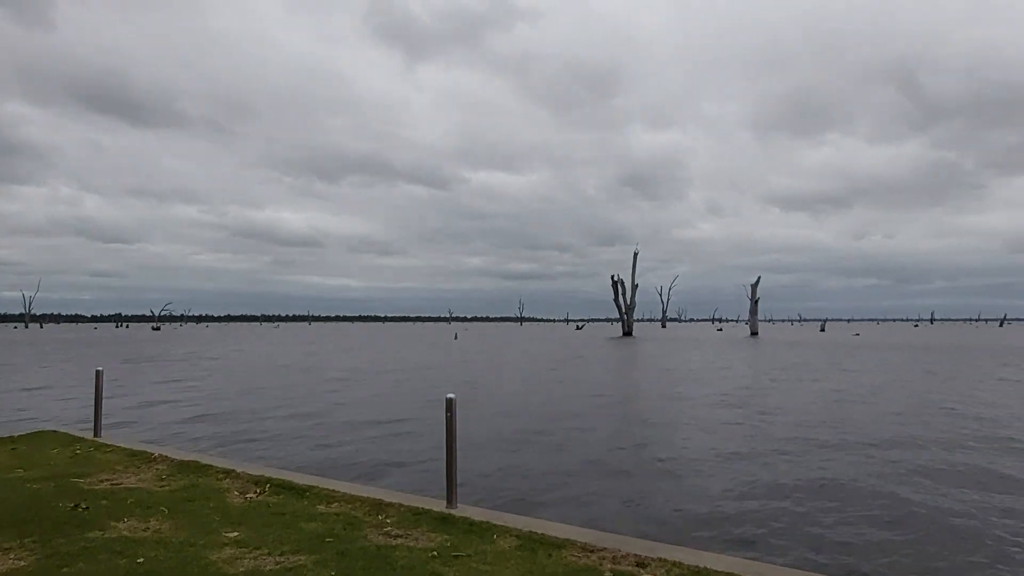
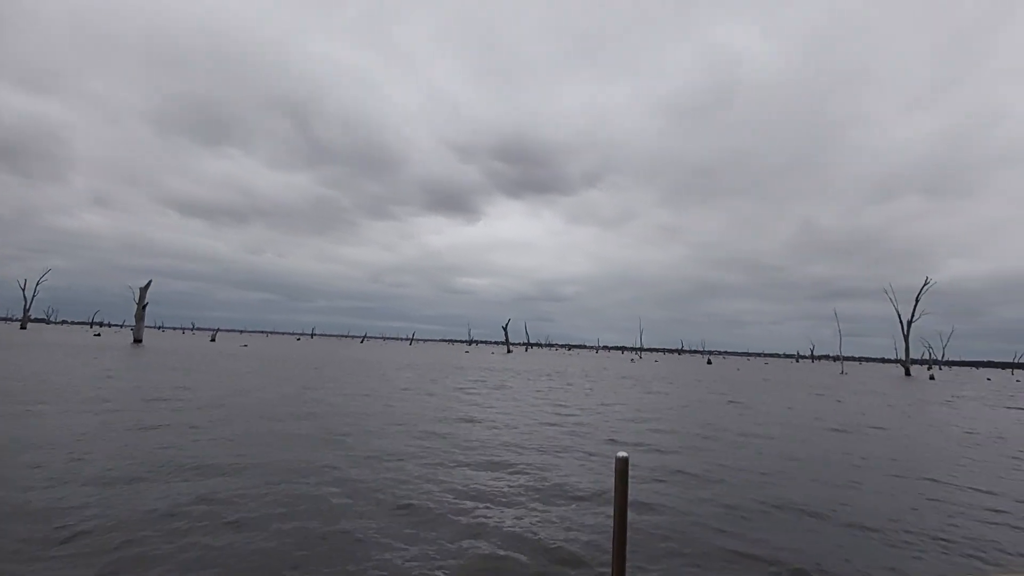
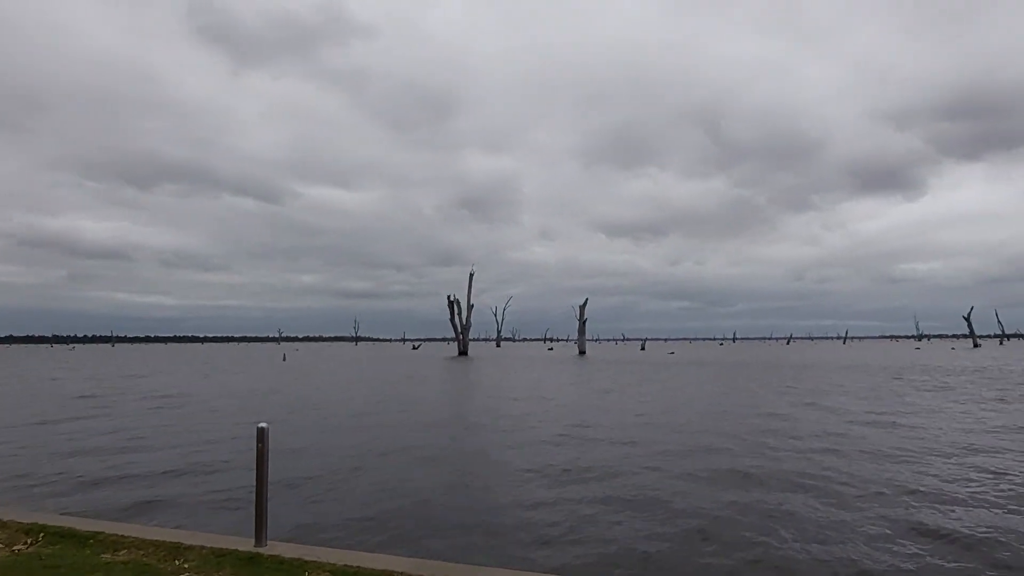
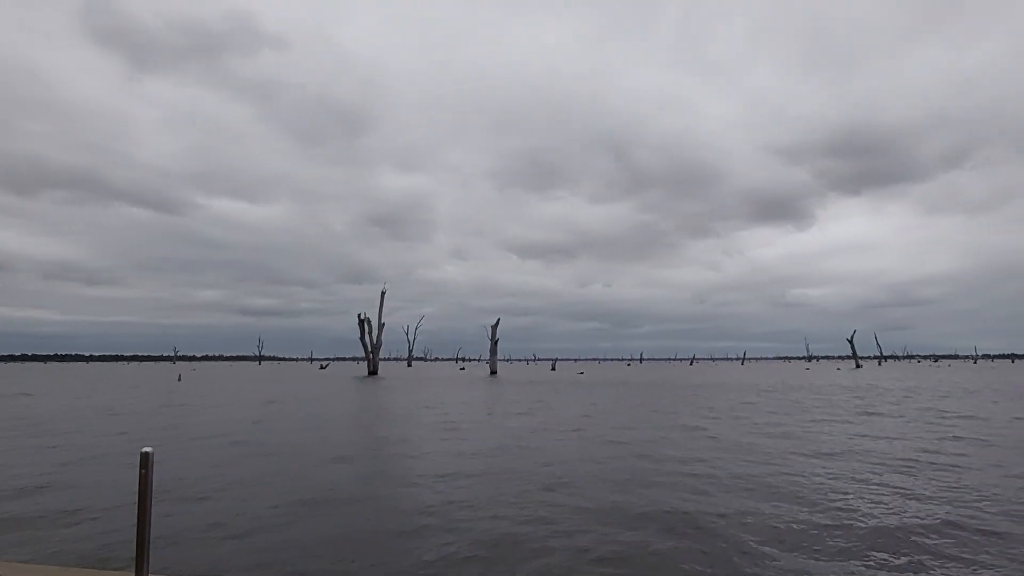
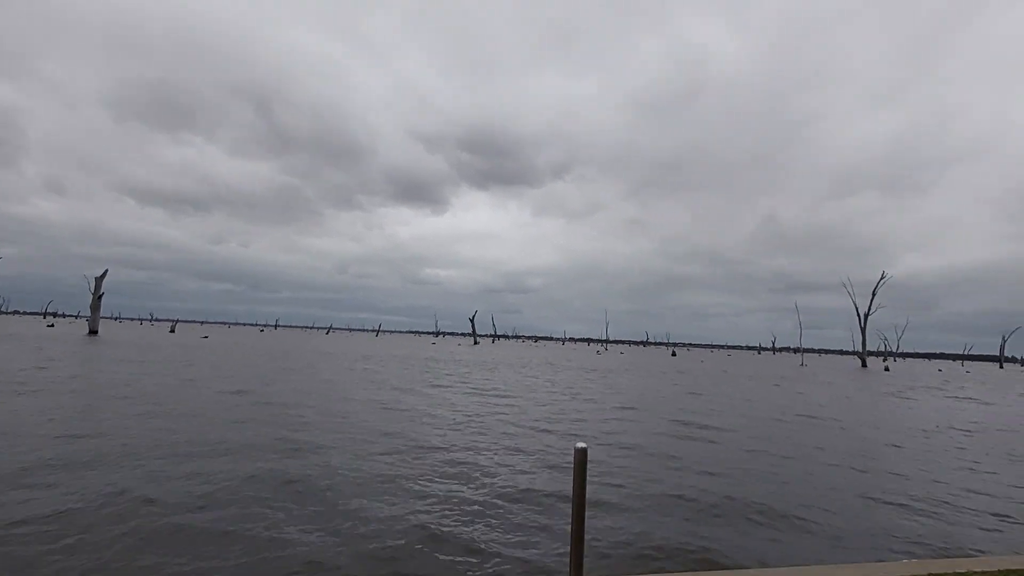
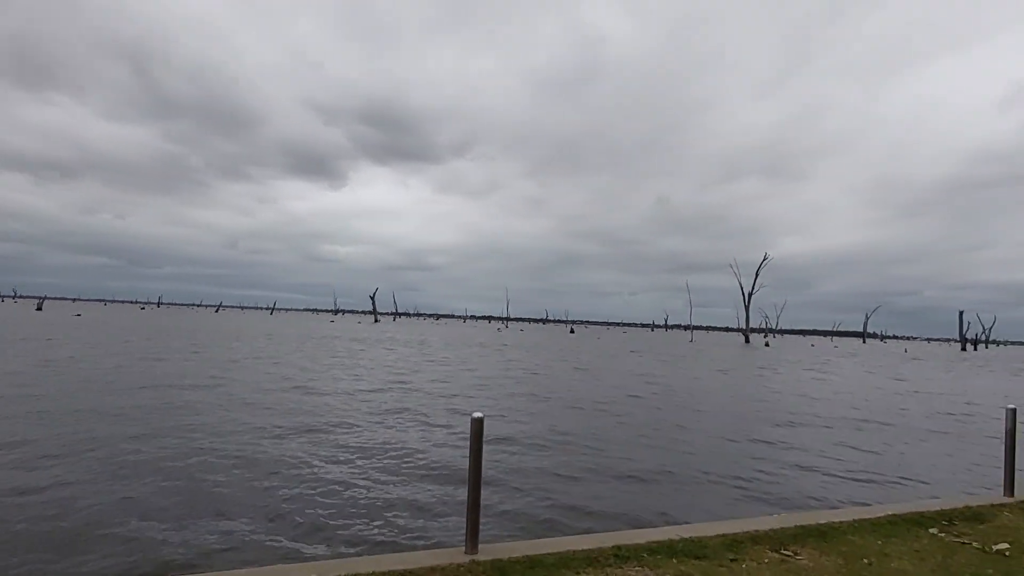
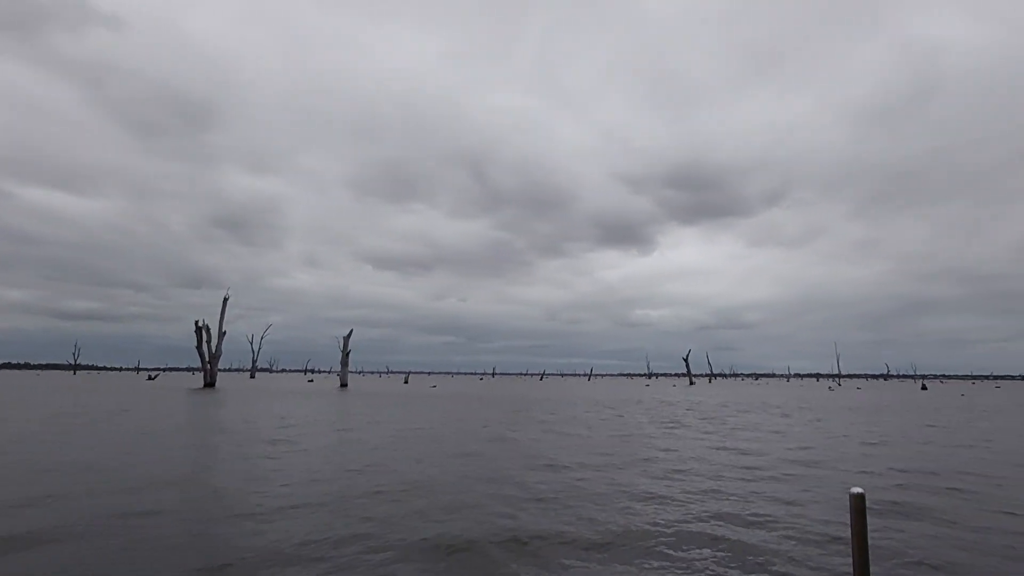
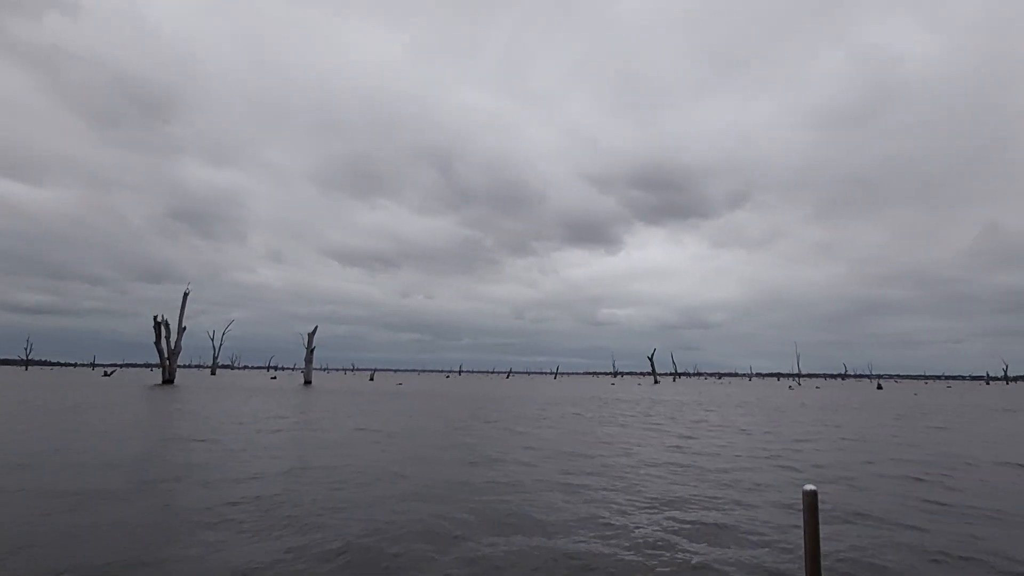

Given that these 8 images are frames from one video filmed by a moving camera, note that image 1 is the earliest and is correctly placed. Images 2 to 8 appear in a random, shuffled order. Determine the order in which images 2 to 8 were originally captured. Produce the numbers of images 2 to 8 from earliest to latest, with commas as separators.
3, 4, 7, 8, 2, 5, 6
